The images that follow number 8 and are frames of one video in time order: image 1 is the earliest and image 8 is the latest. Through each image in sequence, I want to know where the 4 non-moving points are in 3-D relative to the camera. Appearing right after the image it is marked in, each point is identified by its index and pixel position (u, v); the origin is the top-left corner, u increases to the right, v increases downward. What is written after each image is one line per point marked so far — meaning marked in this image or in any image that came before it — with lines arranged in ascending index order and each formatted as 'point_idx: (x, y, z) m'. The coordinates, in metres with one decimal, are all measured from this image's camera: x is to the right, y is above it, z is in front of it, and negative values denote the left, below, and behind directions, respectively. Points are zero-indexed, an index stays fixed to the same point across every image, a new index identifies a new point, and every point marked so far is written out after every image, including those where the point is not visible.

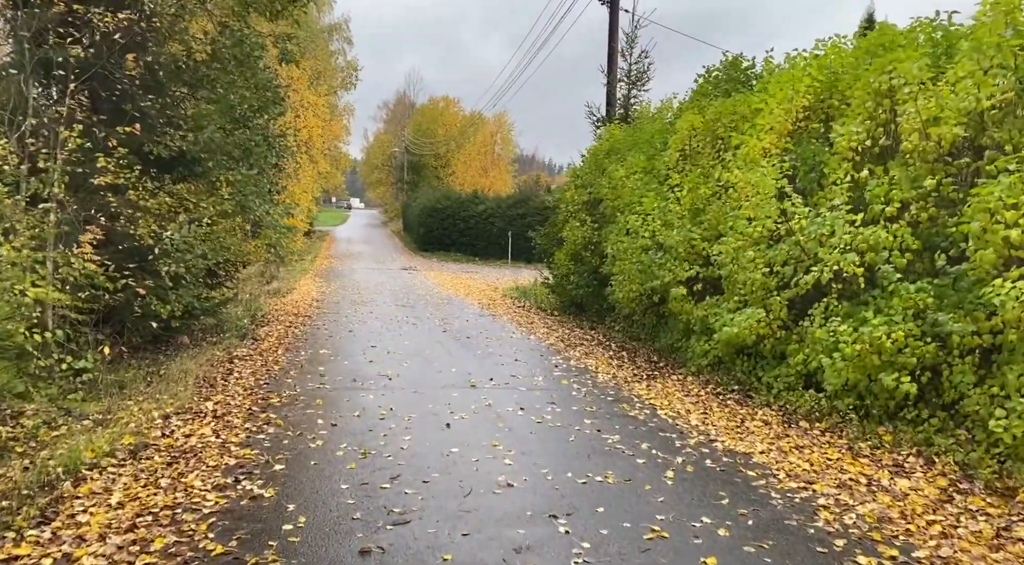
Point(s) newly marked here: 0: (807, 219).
0: (+2.7, +0.6, +6.9) m
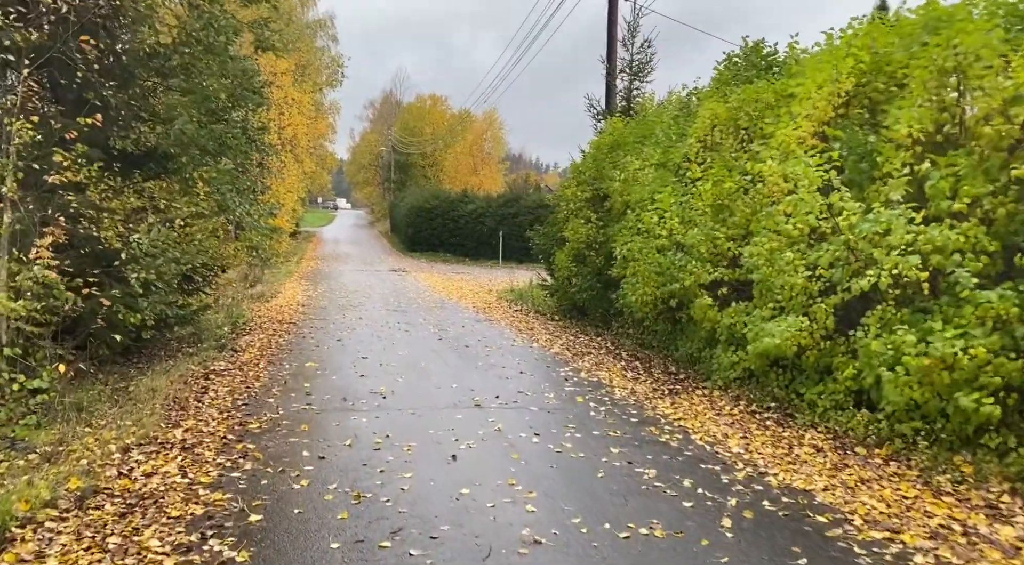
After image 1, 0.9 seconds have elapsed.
0: (+2.8, +0.5, +6.1) m
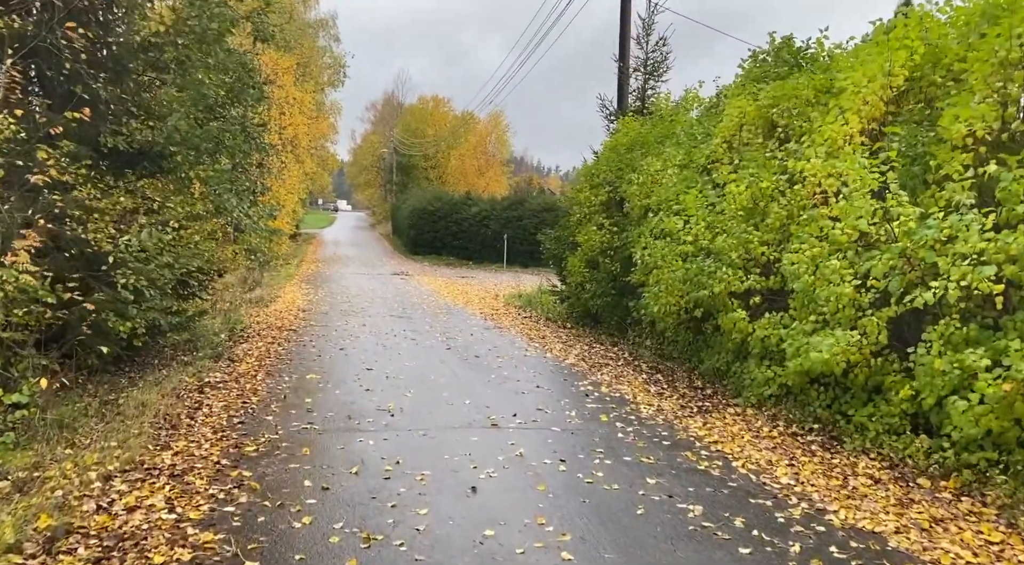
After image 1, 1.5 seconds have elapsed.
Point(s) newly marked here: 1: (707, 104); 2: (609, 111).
0: (+3.0, +0.5, +5.5) m
1: (+2.8, +2.5, +10.2) m
2: (+2.0, +3.6, +15.9) m
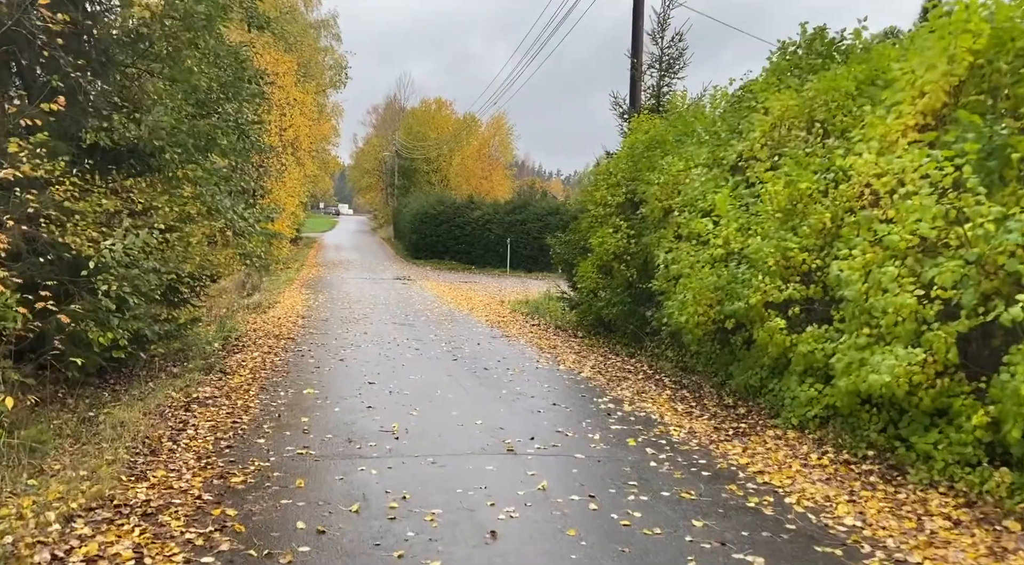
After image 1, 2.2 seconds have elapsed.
0: (+3.1, +0.4, +4.9) m
1: (+2.9, +2.4, +9.6) m
2: (+2.2, +3.5, +15.2) m
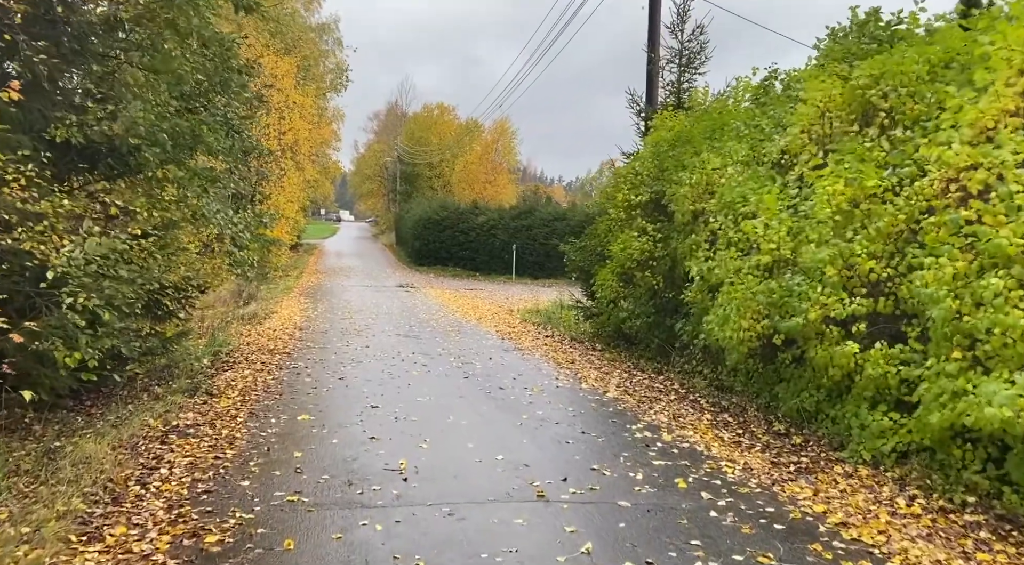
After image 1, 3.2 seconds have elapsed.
0: (+3.3, +0.3, +4.0) m
1: (+3.1, +2.2, +8.7) m
2: (+2.4, +3.3, +14.3) m
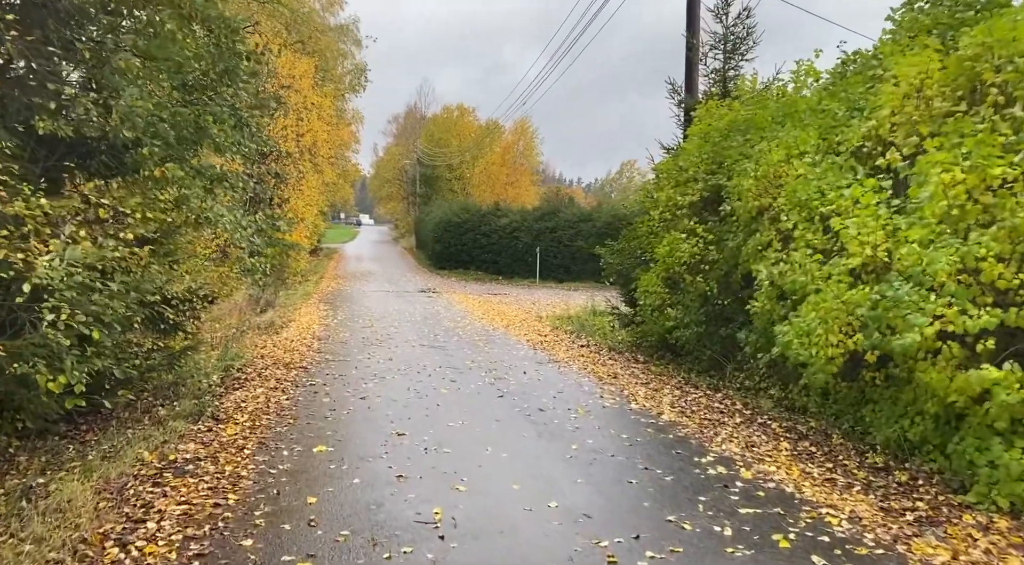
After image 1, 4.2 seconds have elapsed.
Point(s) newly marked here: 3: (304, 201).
0: (+3.6, +0.3, +3.0) m
1: (+3.5, +2.2, +7.7) m
2: (+3.0, +3.3, +13.3) m
3: (-5.6, +2.2, +19.7) m
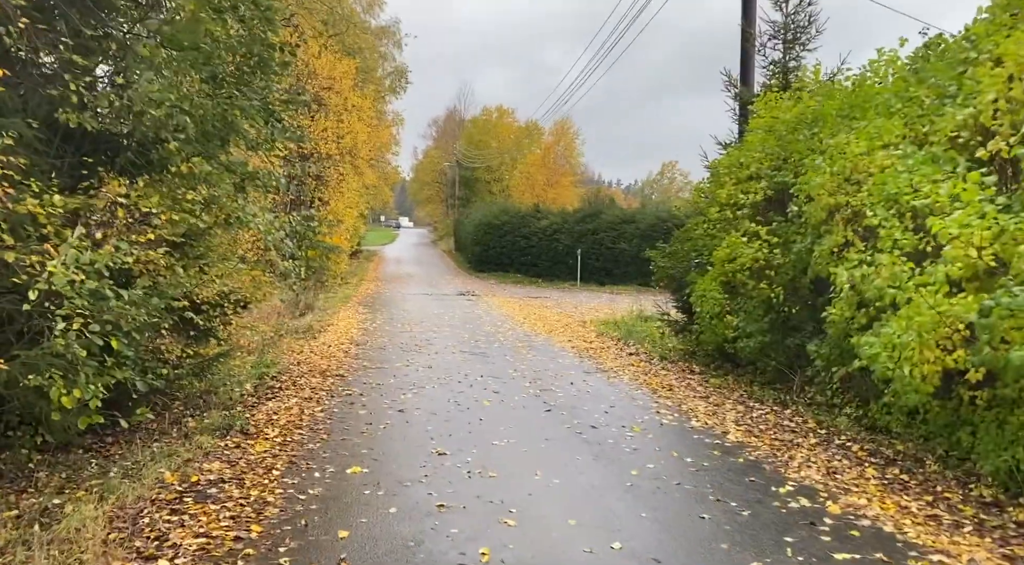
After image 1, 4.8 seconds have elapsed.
0: (+3.9, +0.2, +2.2) m
1: (+4.0, +2.1, +6.9) m
2: (+3.7, +3.2, +12.6) m
3: (-4.5, +2.1, +19.4) m
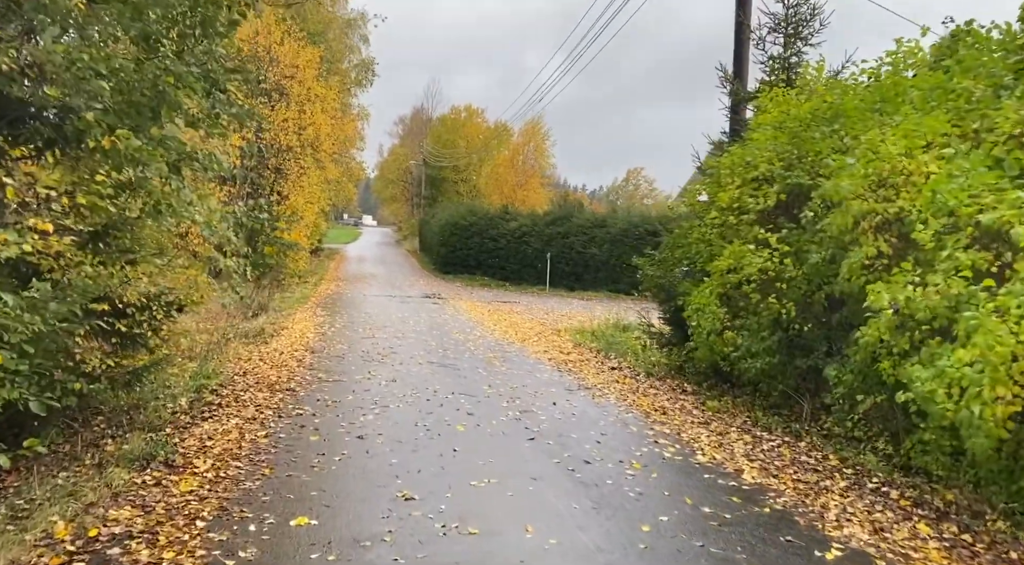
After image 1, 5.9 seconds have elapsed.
0: (+4.0, +0.1, +1.3) m
1: (+3.9, +2.0, +6.1) m
2: (+3.4, +3.0, +11.7) m
3: (-5.1, +2.1, +18.1) m
